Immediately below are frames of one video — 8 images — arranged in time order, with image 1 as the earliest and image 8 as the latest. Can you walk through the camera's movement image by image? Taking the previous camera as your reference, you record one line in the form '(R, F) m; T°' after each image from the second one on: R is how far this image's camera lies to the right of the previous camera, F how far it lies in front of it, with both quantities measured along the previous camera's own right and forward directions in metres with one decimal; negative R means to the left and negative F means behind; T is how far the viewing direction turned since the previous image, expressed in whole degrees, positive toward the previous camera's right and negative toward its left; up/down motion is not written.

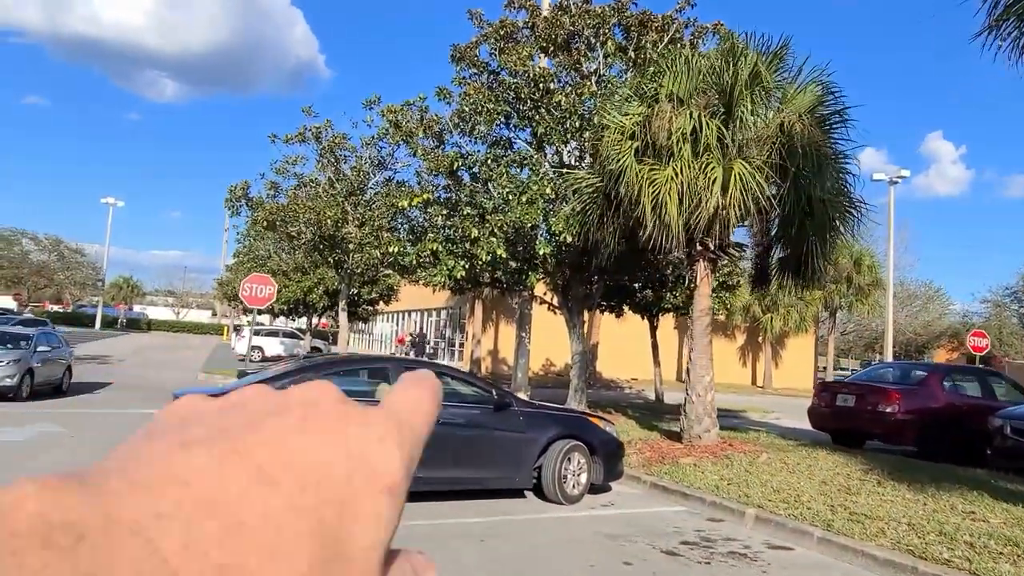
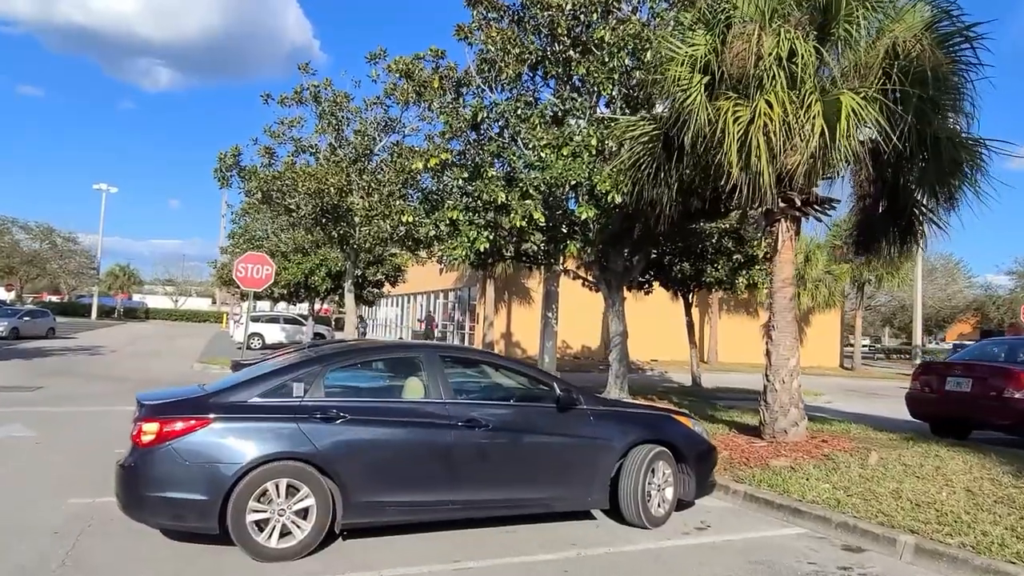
(-0.6, +1.9) m; 0°
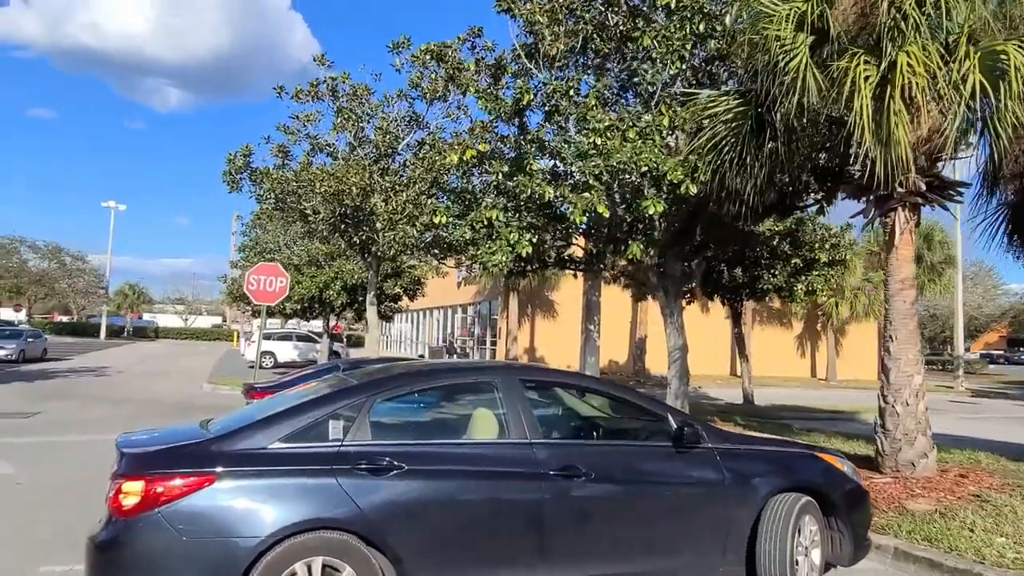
(-0.6, +1.5) m; -1°
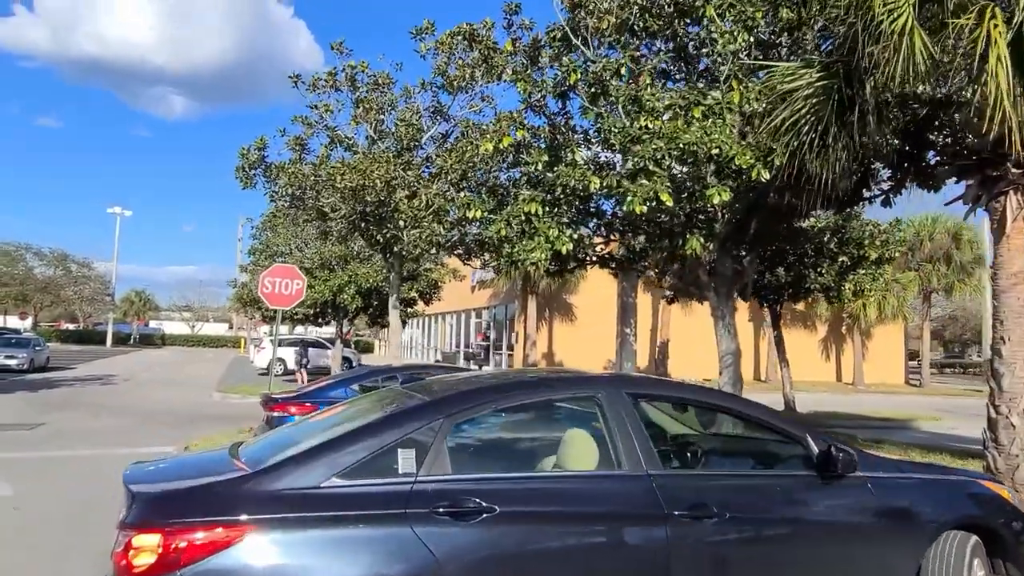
(-0.5, +0.9) m; 0°
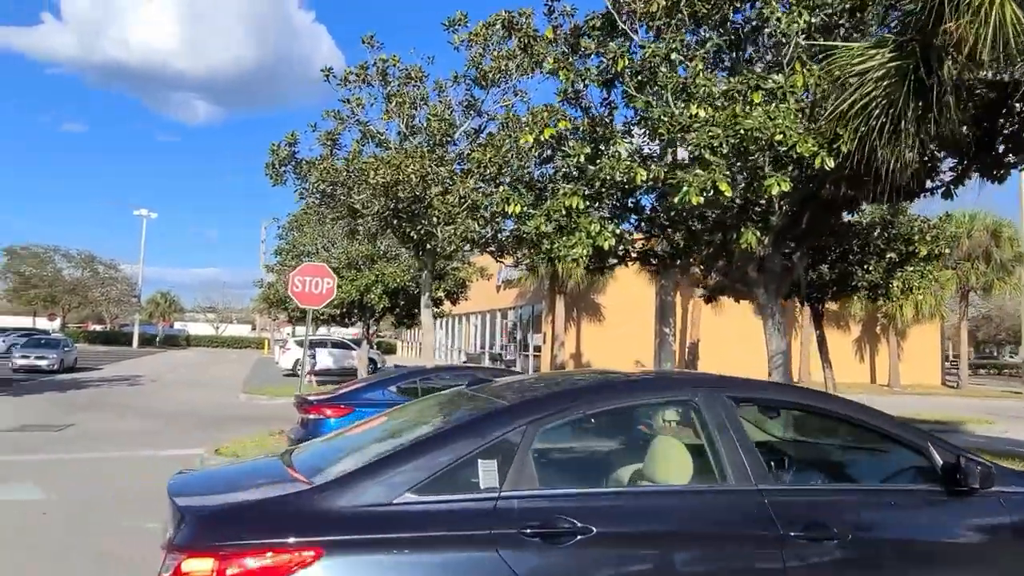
(-0.3, +0.4) m; -2°
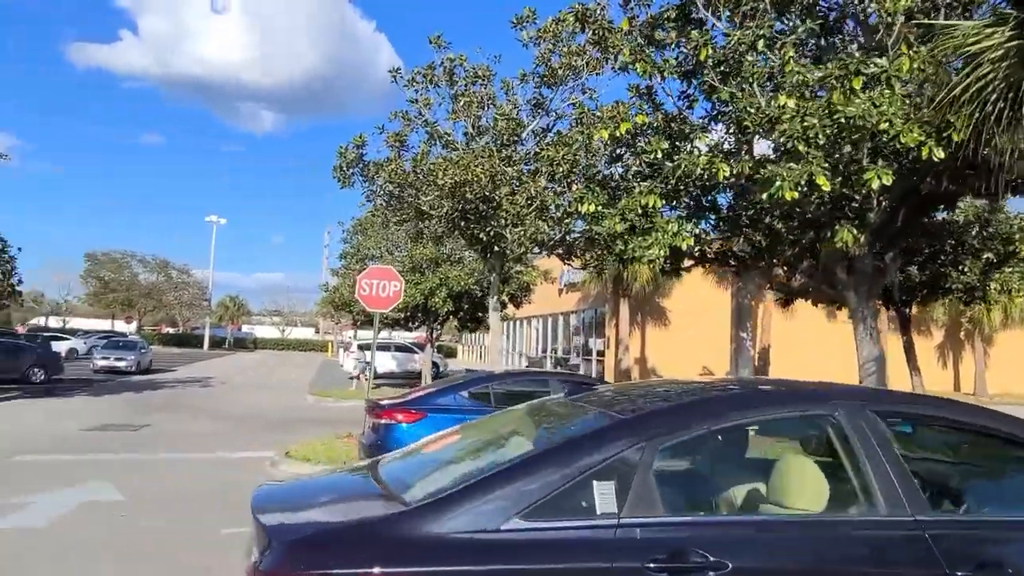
(-0.2, +0.3) m; -5°
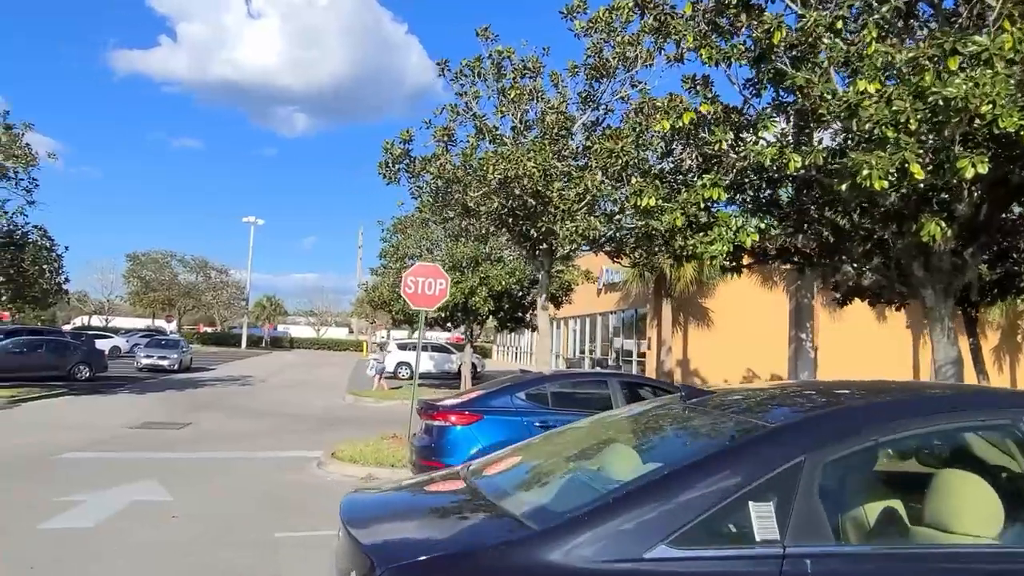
(-0.3, +0.4) m; -2°
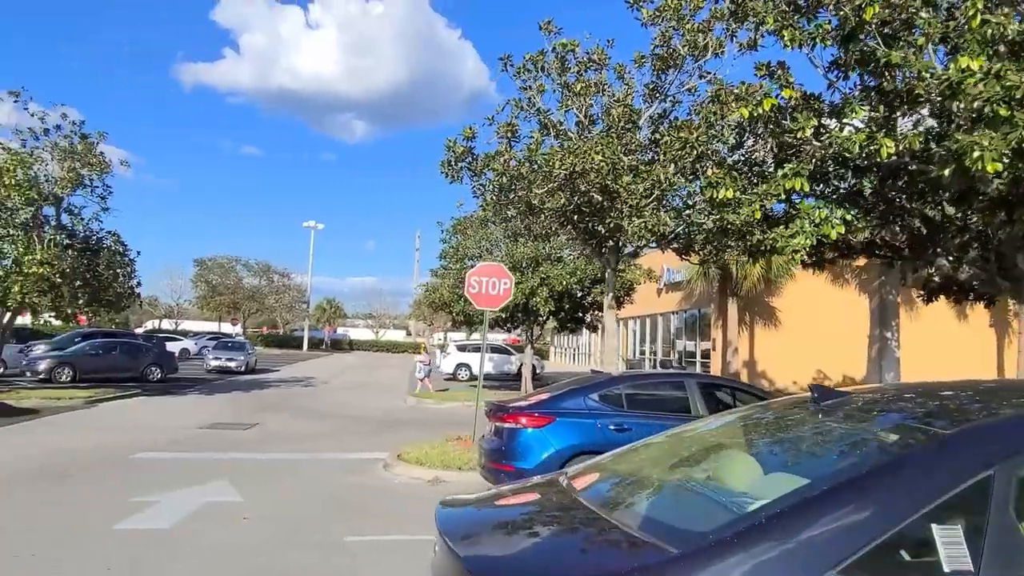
(-0.2, +0.3) m; -4°
